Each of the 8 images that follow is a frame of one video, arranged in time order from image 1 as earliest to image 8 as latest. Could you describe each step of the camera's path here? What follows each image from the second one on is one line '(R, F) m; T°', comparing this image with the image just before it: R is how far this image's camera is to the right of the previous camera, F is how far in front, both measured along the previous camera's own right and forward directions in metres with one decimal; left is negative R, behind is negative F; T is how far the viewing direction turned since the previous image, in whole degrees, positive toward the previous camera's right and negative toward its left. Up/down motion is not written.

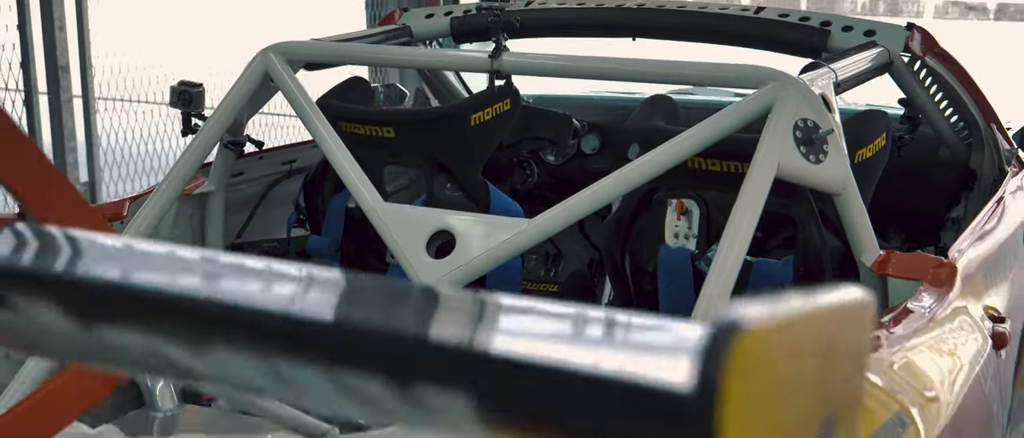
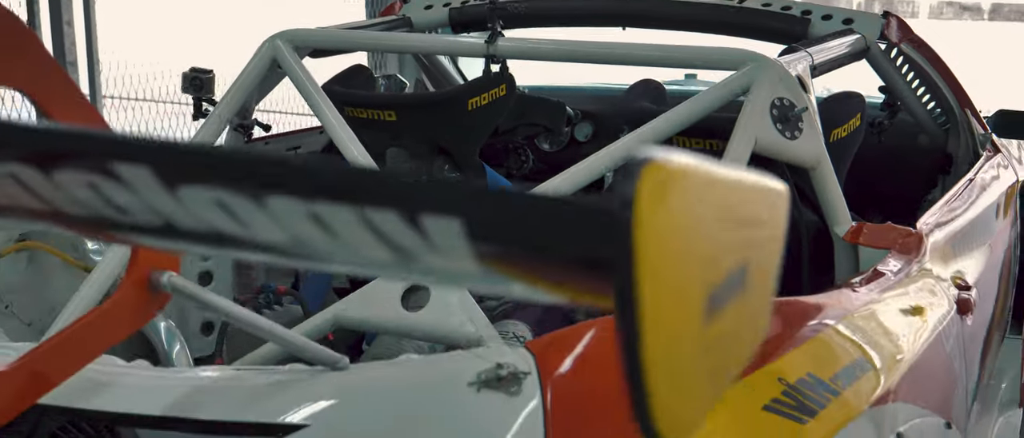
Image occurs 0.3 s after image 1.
(0.0, -0.1) m; 0°
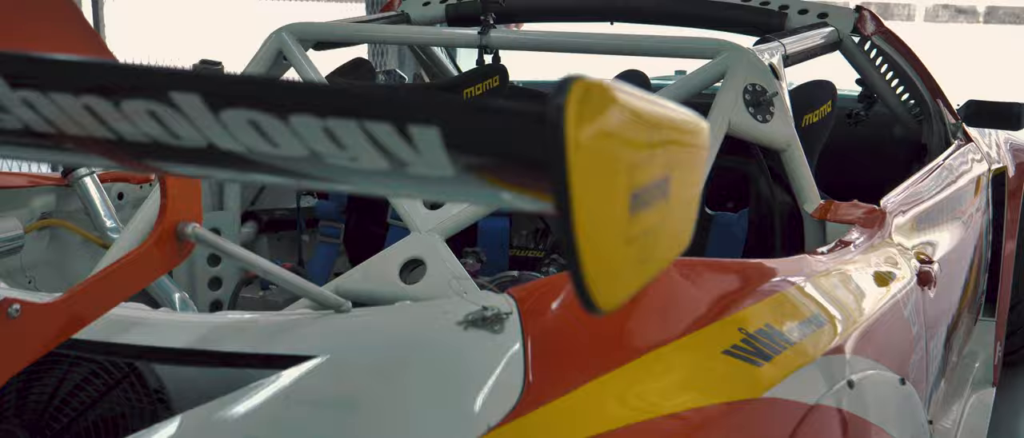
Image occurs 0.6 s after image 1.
(0.0, -0.1) m; 0°
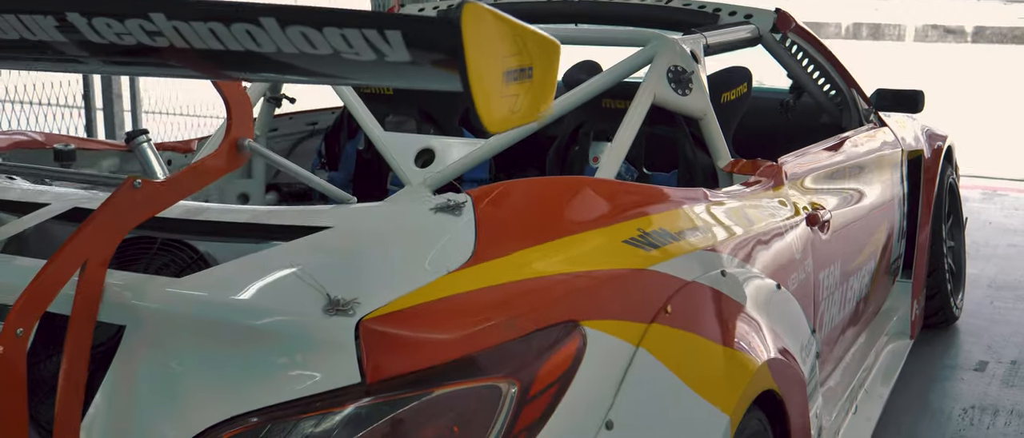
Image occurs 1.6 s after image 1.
(+0.1, -0.5) m; 0°
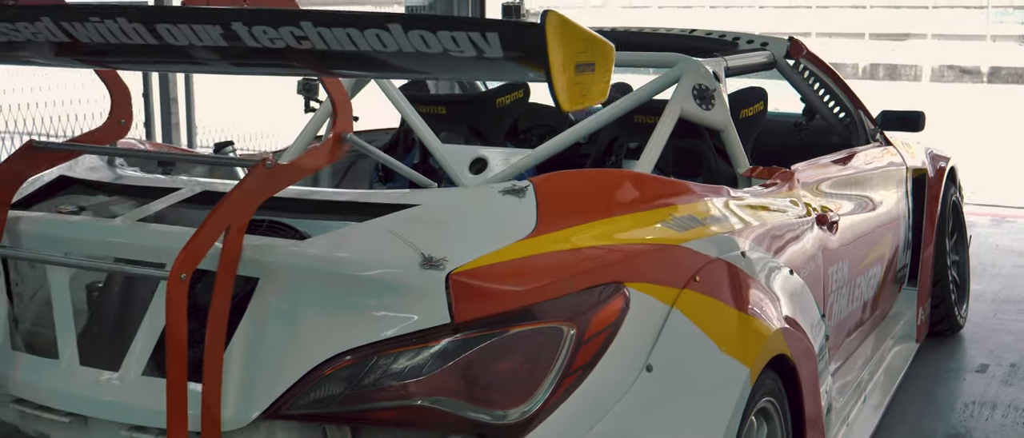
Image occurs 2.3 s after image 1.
(-0.1, -0.3) m; -1°
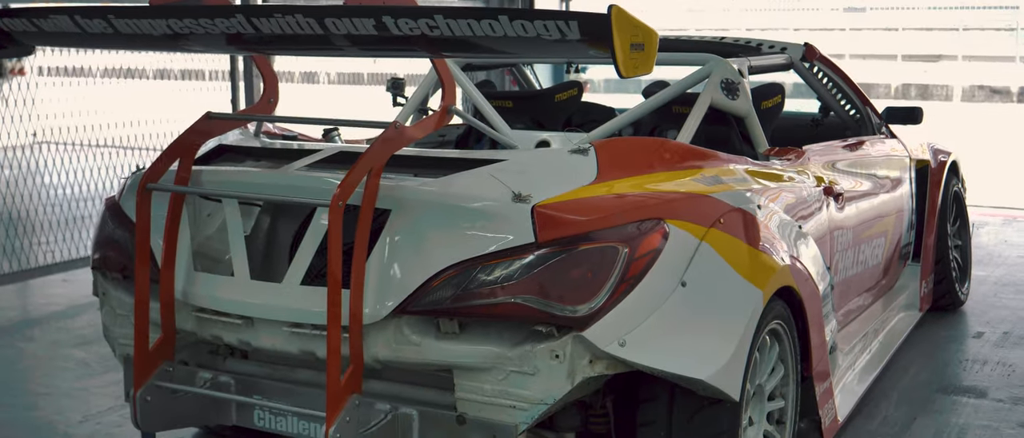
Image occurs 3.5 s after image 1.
(-0.1, -0.6) m; -2°
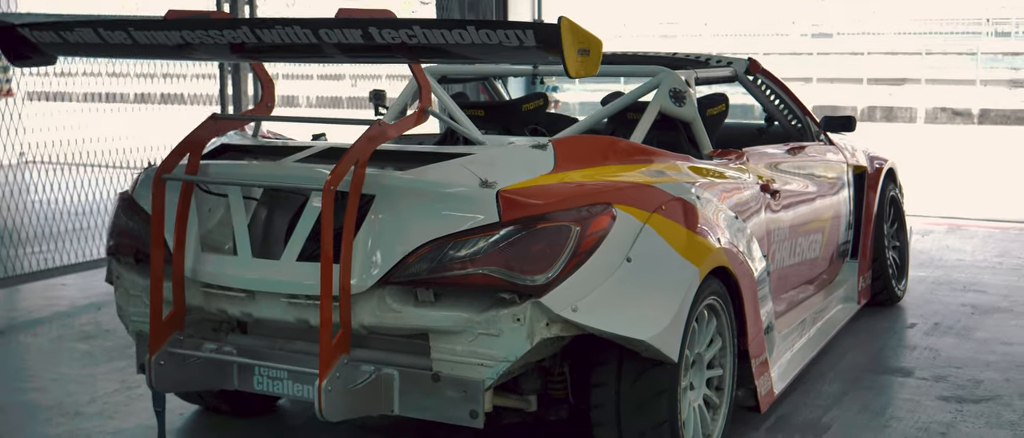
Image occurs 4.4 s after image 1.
(0.0, -0.4) m; +1°
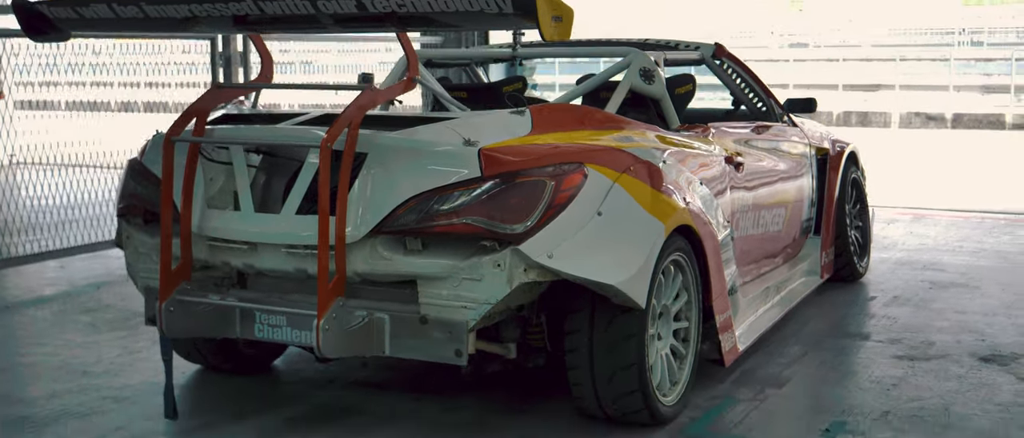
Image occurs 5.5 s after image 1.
(0.0, -0.3) m; +1°
